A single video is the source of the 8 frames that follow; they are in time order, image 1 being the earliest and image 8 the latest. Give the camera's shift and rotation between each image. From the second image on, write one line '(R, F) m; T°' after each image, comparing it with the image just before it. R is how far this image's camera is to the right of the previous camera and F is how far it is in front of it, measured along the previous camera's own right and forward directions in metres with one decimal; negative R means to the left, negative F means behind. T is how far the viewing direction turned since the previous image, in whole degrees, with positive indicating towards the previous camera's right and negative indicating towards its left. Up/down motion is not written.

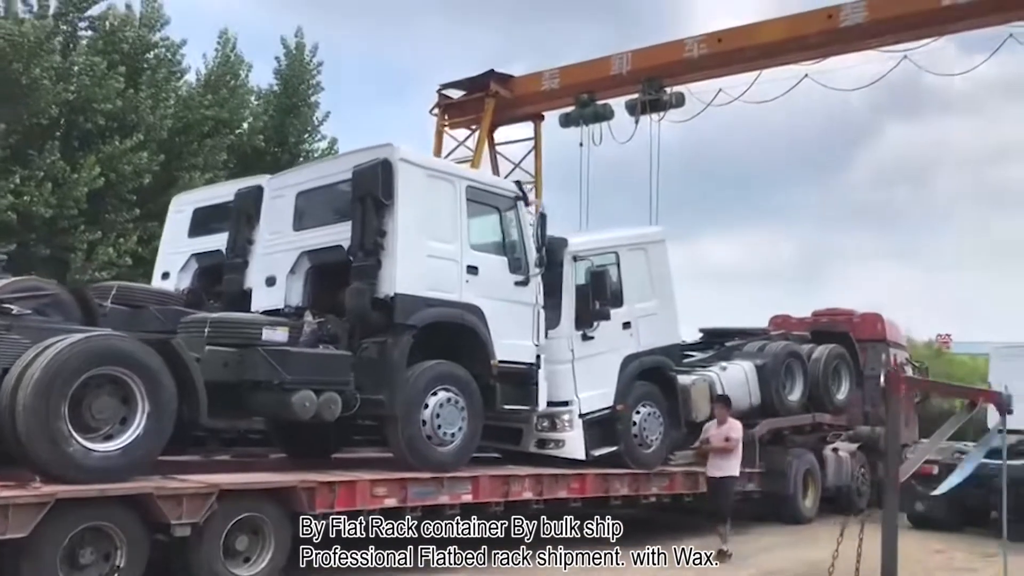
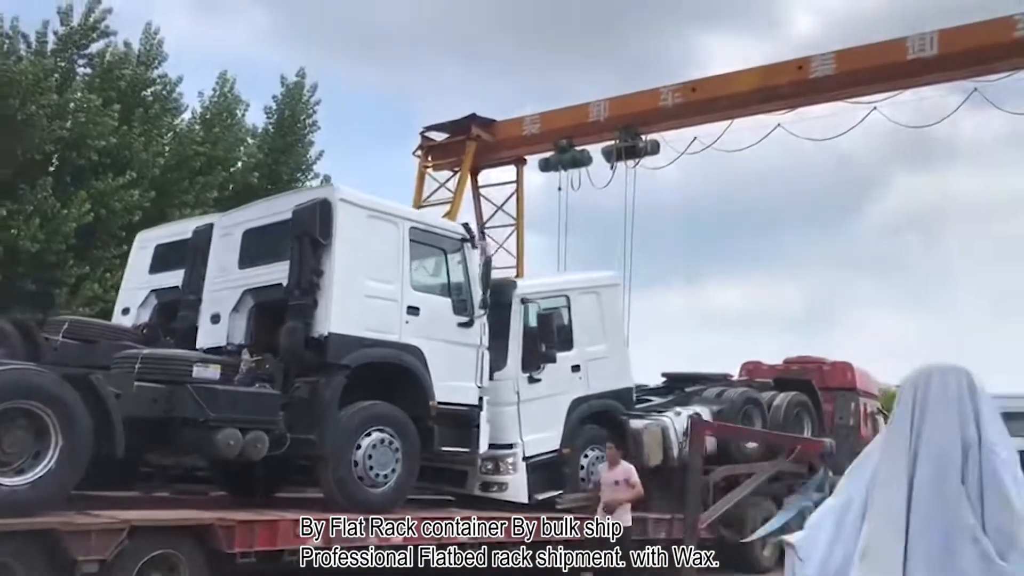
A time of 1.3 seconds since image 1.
(+0.6, 0.0) m; 0°
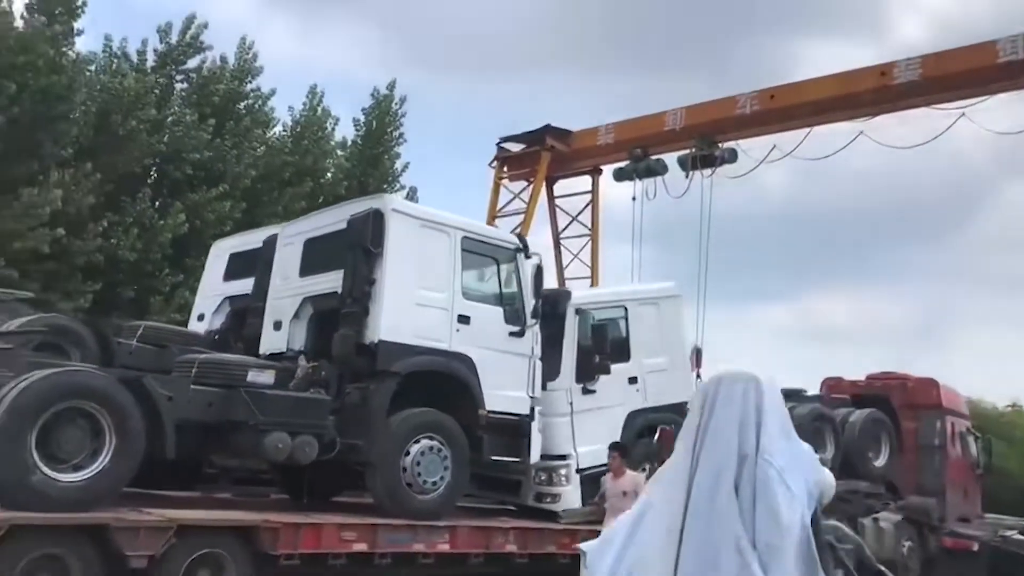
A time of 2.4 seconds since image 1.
(+0.4, 0.0) m; -6°
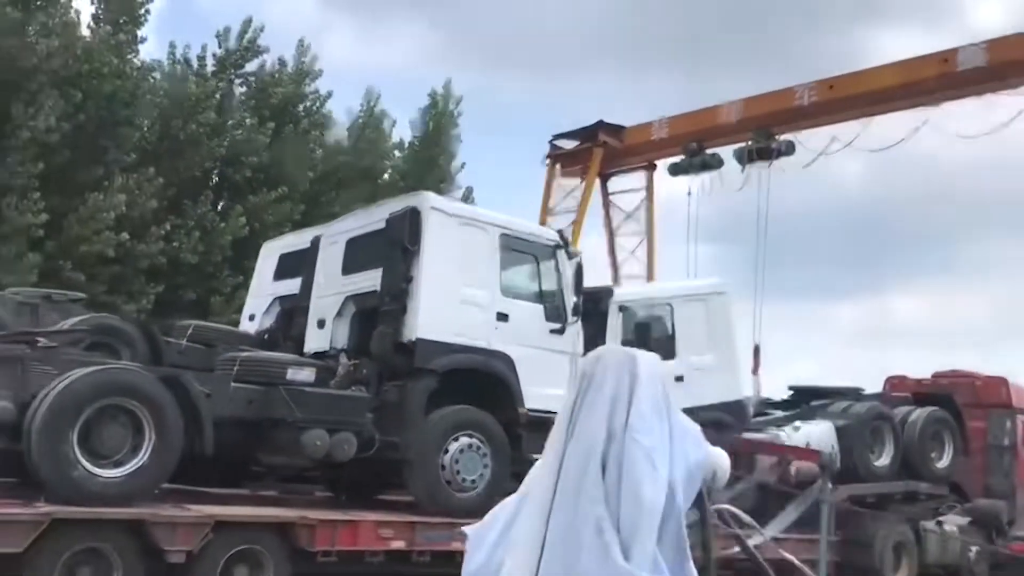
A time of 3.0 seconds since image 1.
(+0.2, +0.1) m; -4°
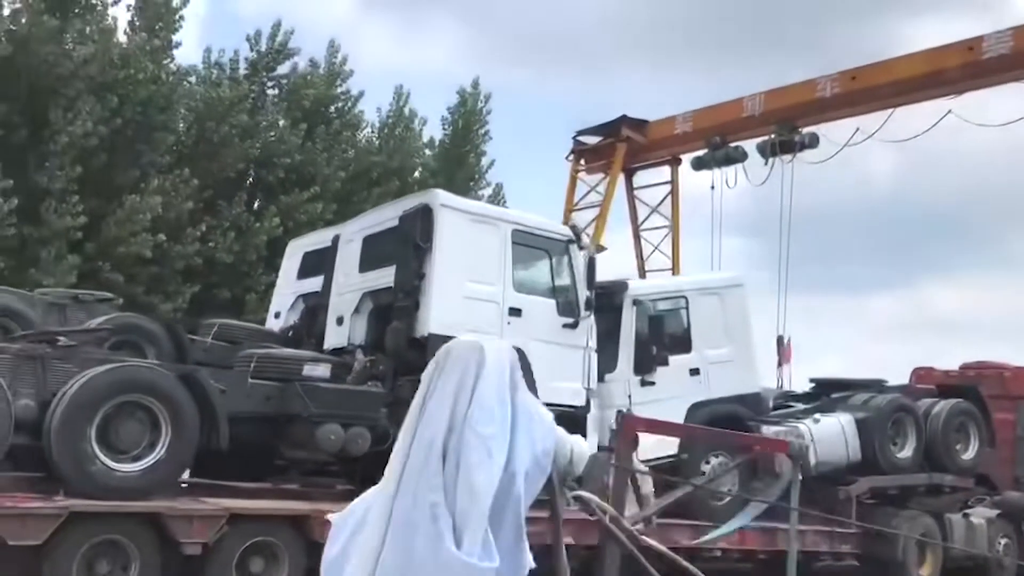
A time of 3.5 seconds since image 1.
(+0.3, -0.1) m; -2°
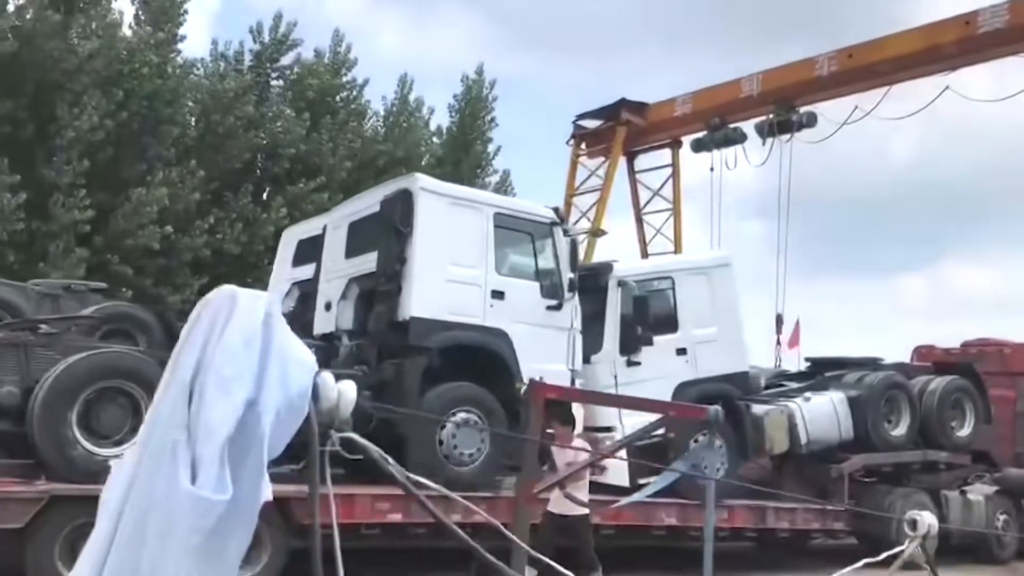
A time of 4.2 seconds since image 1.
(+0.3, -0.1) m; -1°
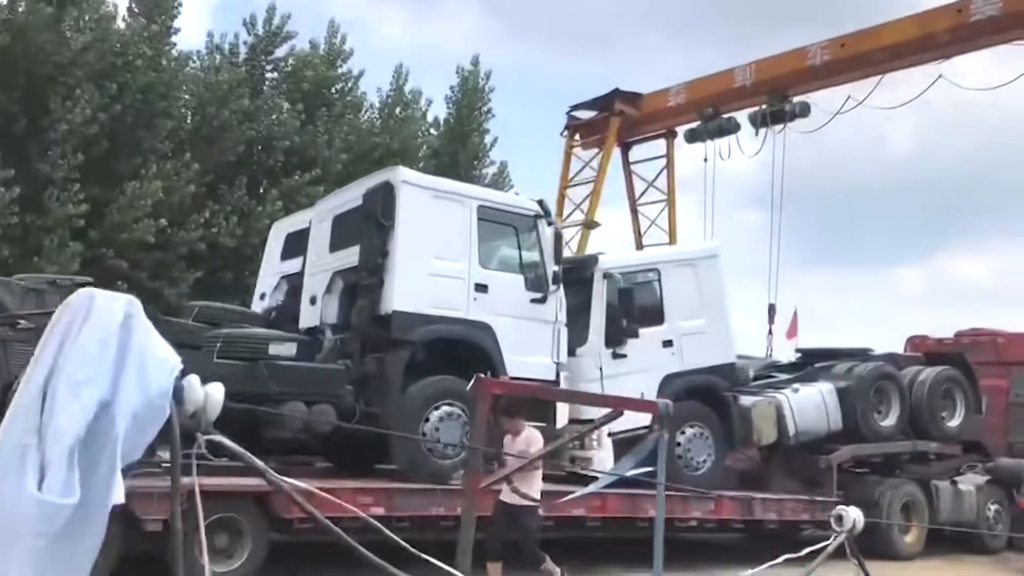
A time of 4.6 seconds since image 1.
(+0.2, 0.0) m; 0°
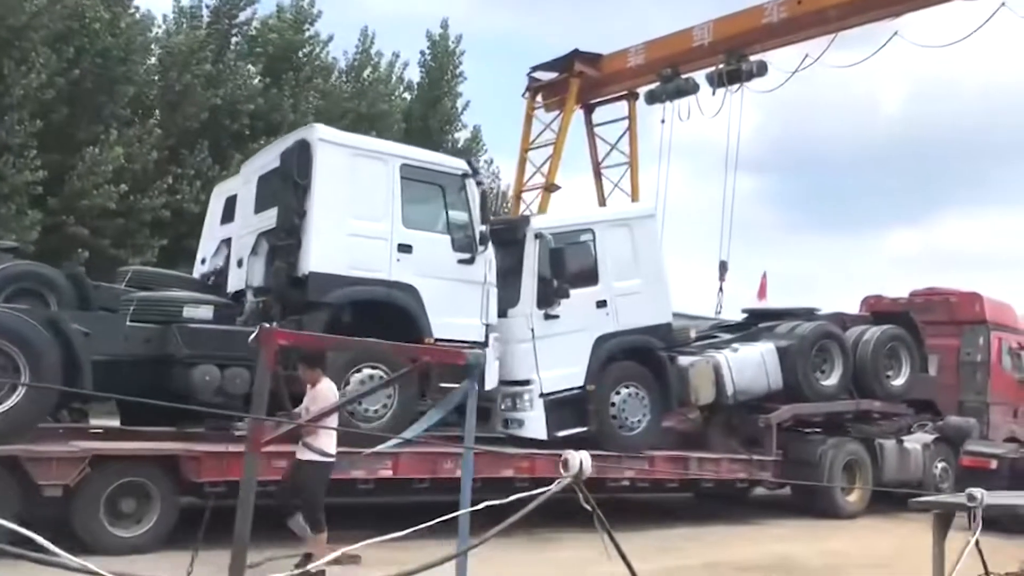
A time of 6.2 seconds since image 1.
(+0.6, +0.1) m; +1°
